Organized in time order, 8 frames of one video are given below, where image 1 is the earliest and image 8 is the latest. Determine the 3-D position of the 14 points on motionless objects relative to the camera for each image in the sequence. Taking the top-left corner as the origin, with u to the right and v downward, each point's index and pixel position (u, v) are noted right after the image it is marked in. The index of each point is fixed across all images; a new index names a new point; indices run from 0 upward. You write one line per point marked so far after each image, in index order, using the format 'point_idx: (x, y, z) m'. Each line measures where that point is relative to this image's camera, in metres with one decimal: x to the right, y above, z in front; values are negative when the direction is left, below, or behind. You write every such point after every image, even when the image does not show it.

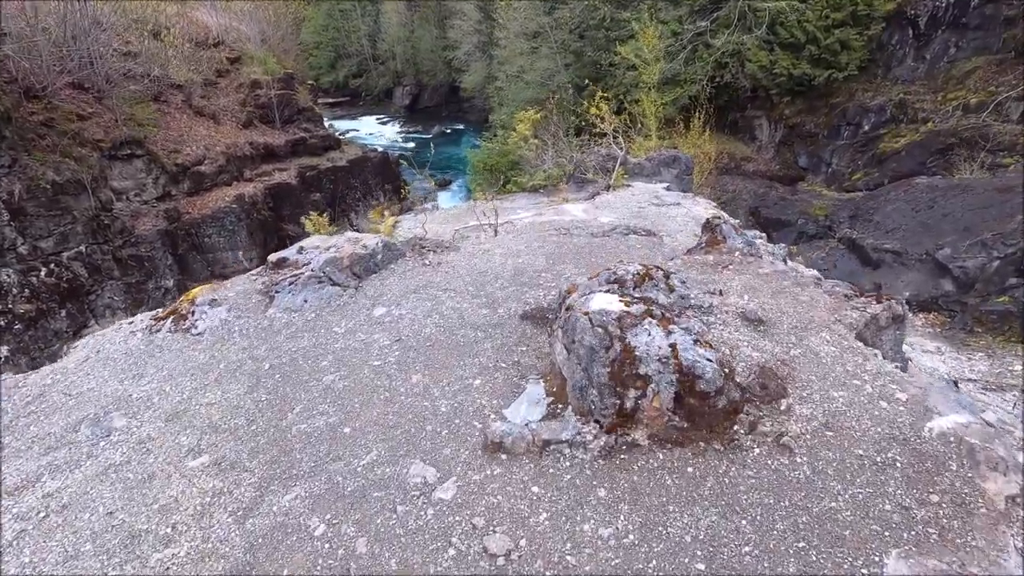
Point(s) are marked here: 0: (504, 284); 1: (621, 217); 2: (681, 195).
0: (-0.1, +0.1, +8.5) m
1: (+2.8, +1.8, +13.7) m
2: (+5.7, +3.3, +19.0) m
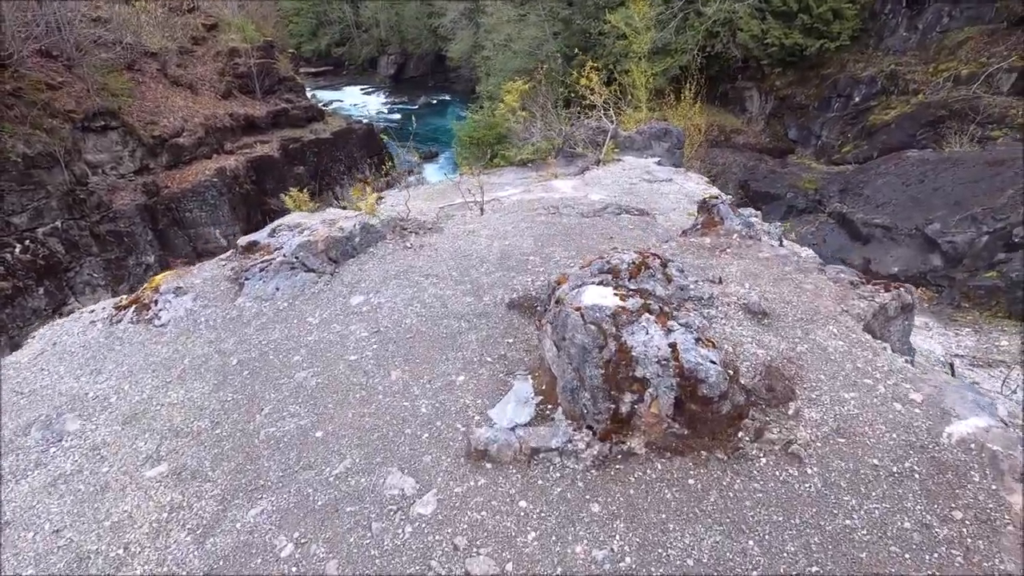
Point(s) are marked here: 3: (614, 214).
0: (-0.3, +0.3, +8.1) m
1: (+2.5, +2.3, +13.2) m
2: (+5.3, +4.1, +18.4) m
3: (+2.0, +1.4, +10.2) m
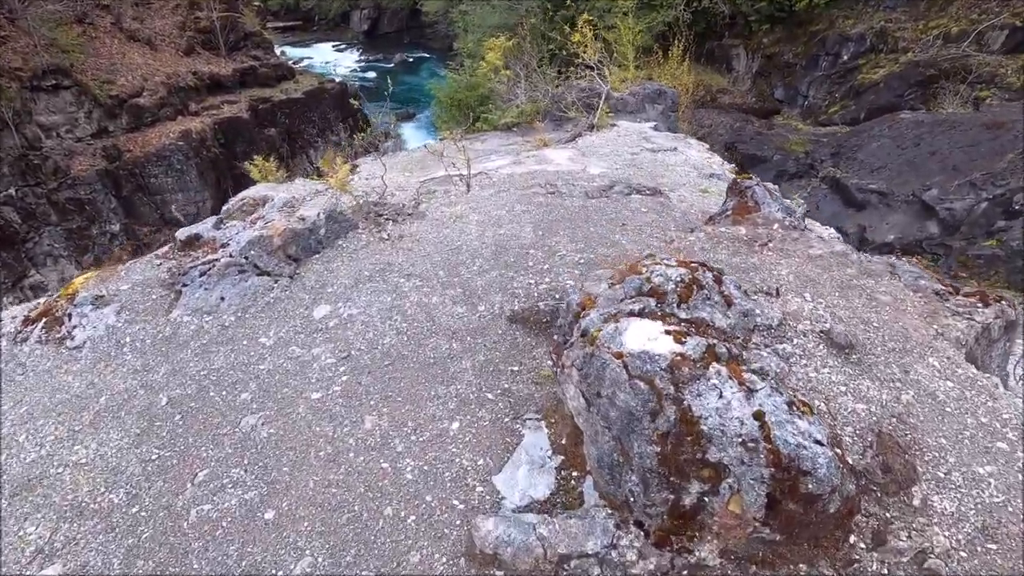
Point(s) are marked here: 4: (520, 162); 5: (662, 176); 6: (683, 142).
0: (-0.3, +0.3, +6.7) m
1: (+2.2, +2.6, +11.8) m
2: (+4.9, +4.9, +17.0) m
3: (+1.9, +1.5, +8.8) m
4: (+0.2, +3.0, +12.7) m
5: (+3.0, +2.3, +11.3) m
6: (+4.9, +5.3, +17.8) m
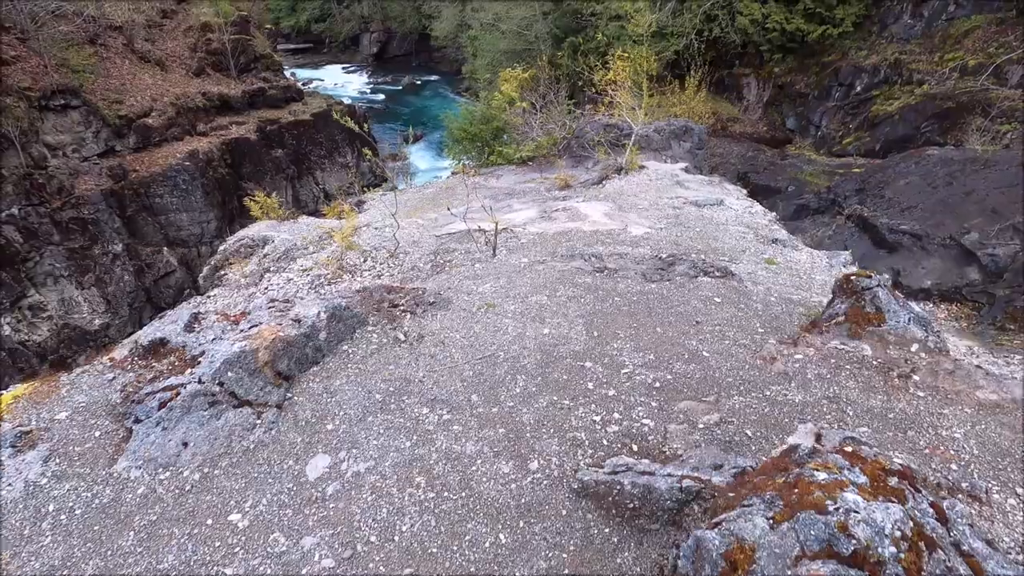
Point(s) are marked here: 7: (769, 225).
0: (+0.2, -1.0, +5.2) m
1: (+2.8, +1.2, +10.4) m
2: (+5.5, +3.1, +15.6) m
3: (+2.4, +0.2, +7.3) m
4: (+0.8, +1.5, +11.3) m
5: (+3.6, +0.8, +9.8) m
6: (+5.5, +3.5, +16.4) m
7: (+5.4, +1.3, +11.2) m
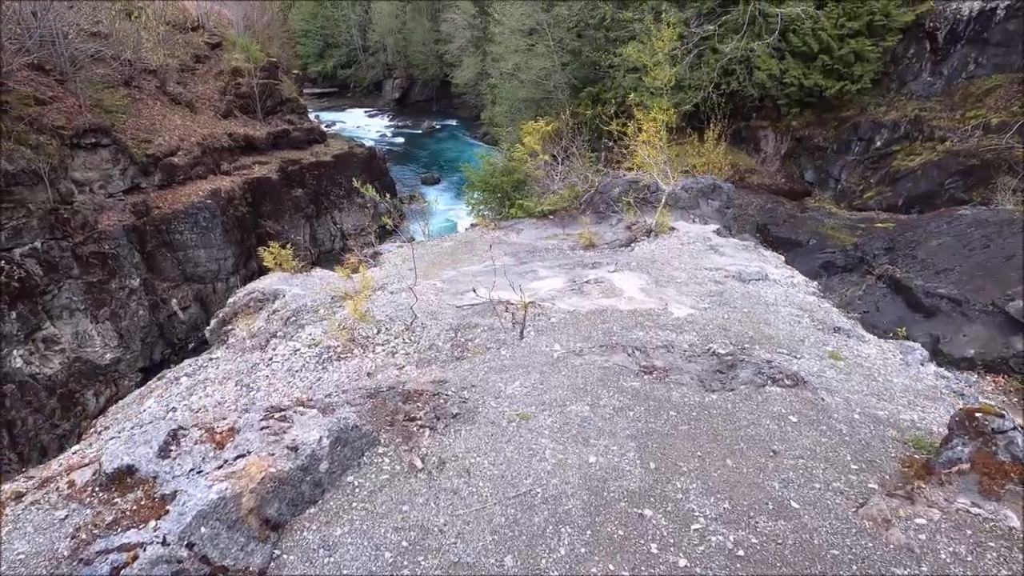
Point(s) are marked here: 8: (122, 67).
0: (+0.5, -2.0, +4.1) m
1: (+3.3, -0.4, +9.4) m
2: (+6.2, +1.2, +14.7) m
3: (+2.8, -1.1, +6.3) m
4: (+1.3, 0.0, +10.4) m
5: (+4.1, -0.7, +8.8) m
6: (+6.2, +1.5, +15.5) m
7: (+5.9, -0.3, +10.2) m
8: (-13.4, +7.9, +19.0) m
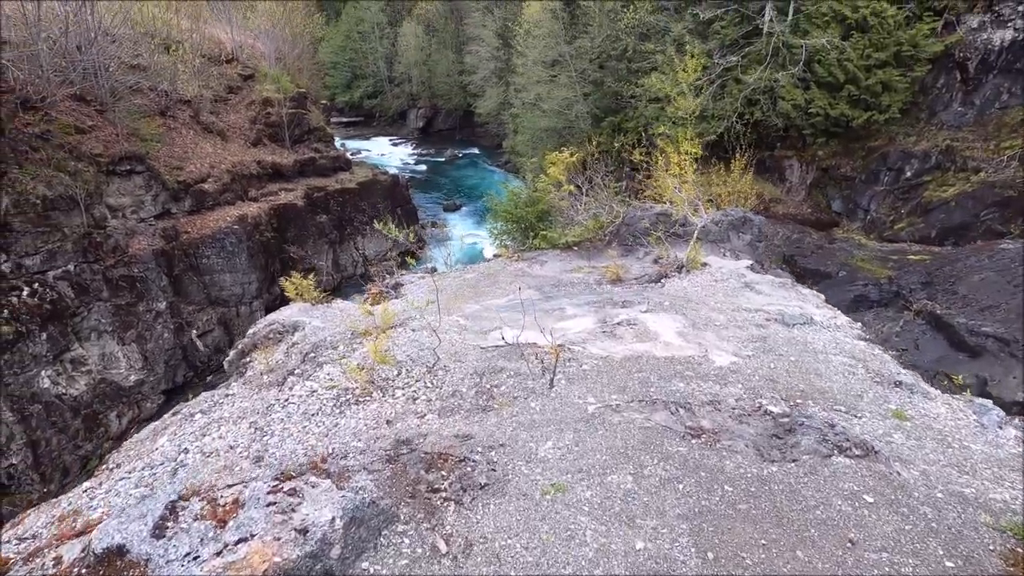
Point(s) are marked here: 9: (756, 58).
0: (+0.8, -2.5, +3.5) m
1: (+3.8, -1.1, +8.7) m
2: (+6.8, +0.1, +14.0) m
3: (+3.2, -1.7, +5.6) m
4: (+1.8, -0.8, +9.8) m
5: (+4.5, -1.4, +8.0) m
6: (+6.9, +0.4, +14.8) m
7: (+6.4, -1.1, +9.4) m
8: (-12.5, +6.9, +19.3) m
9: (+8.6, +8.2, +19.0) m
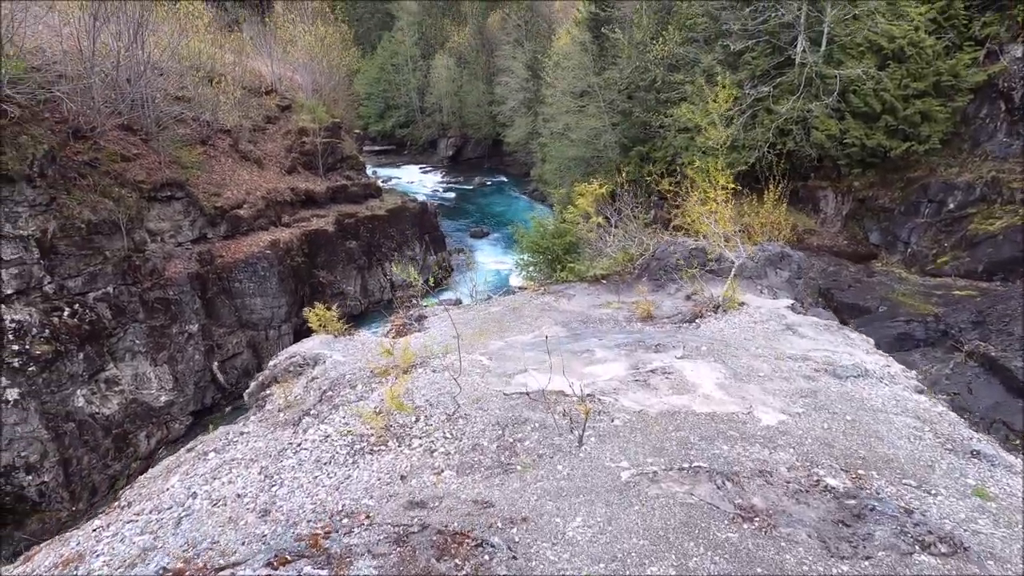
0: (+0.9, -2.9, +2.8) m
1: (+4.1, -1.9, +7.9) m
2: (+7.5, -0.9, +13.1) m
3: (+3.4, -2.3, +4.8) m
4: (+2.2, -1.6, +9.1) m
5: (+4.9, -2.1, +7.2) m
6: (+7.6, -0.7, +13.9) m
7: (+6.8, -2.0, +8.5) m
8: (-11.5, +5.8, +19.6) m
9: (+9.6, +6.9, +18.4) m
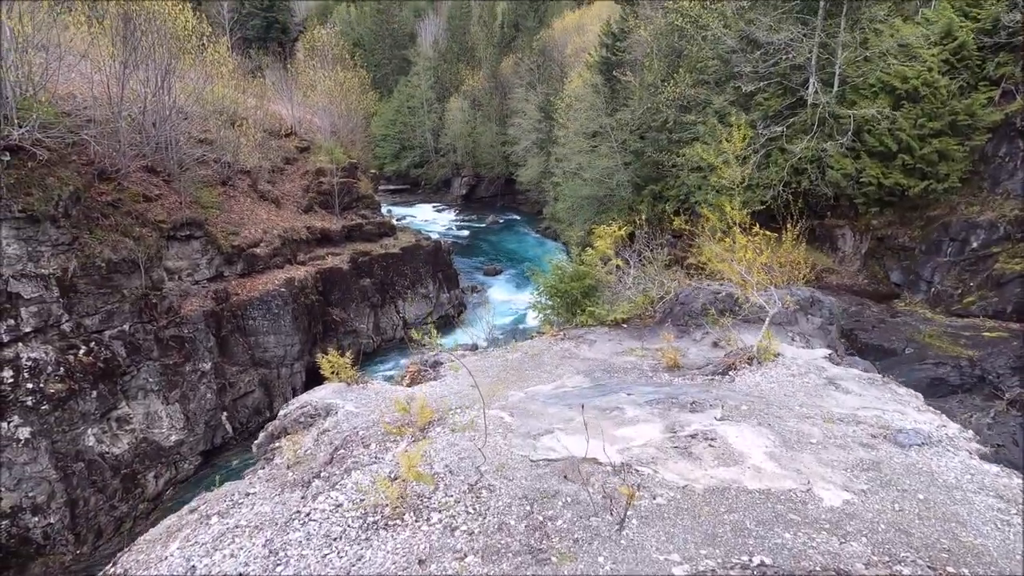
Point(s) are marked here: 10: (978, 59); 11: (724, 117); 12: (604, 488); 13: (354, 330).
0: (+1.2, -3.4, +1.9) m
1: (+4.5, -2.7, +7.0) m
2: (+8.0, -2.1, +12.2) m
3: (+3.7, -2.9, +3.9) m
4: (+2.7, -2.5, +8.3) m
5: (+5.3, -2.9, +6.3) m
6: (+8.1, -1.9, +13.0) m
7: (+7.2, -2.8, +7.5) m
8: (-10.8, +4.2, +19.6) m
9: (+10.2, +5.3, +18.0) m
10: (+13.8, +6.6, +15.6) m
11: (+8.2, +6.3, +19.9) m
12: (+1.3, -2.8, +7.3) m
13: (-5.4, -1.8, +18.2) m
